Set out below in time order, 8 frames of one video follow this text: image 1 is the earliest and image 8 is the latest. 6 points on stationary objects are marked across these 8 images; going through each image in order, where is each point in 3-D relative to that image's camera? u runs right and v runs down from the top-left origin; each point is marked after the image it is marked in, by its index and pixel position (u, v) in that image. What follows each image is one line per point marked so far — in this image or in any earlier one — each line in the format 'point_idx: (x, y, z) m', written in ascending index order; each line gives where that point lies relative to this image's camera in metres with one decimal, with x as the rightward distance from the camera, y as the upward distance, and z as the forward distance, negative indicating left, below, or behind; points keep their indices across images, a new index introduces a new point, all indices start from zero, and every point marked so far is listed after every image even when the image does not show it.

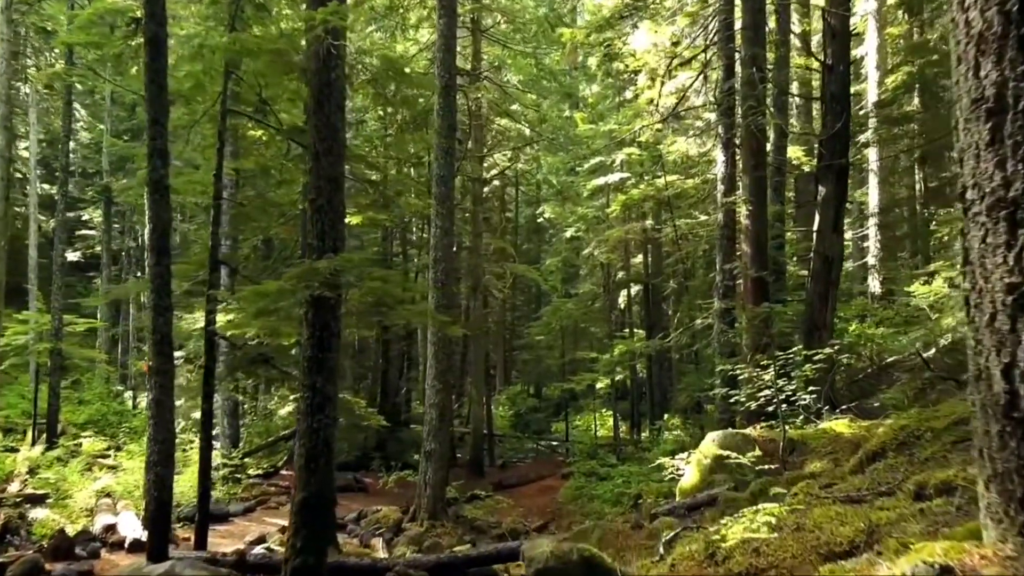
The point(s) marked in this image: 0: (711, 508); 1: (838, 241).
0: (+1.9, -2.1, +7.3) m
1: (+4.9, +0.7, +11.7) m
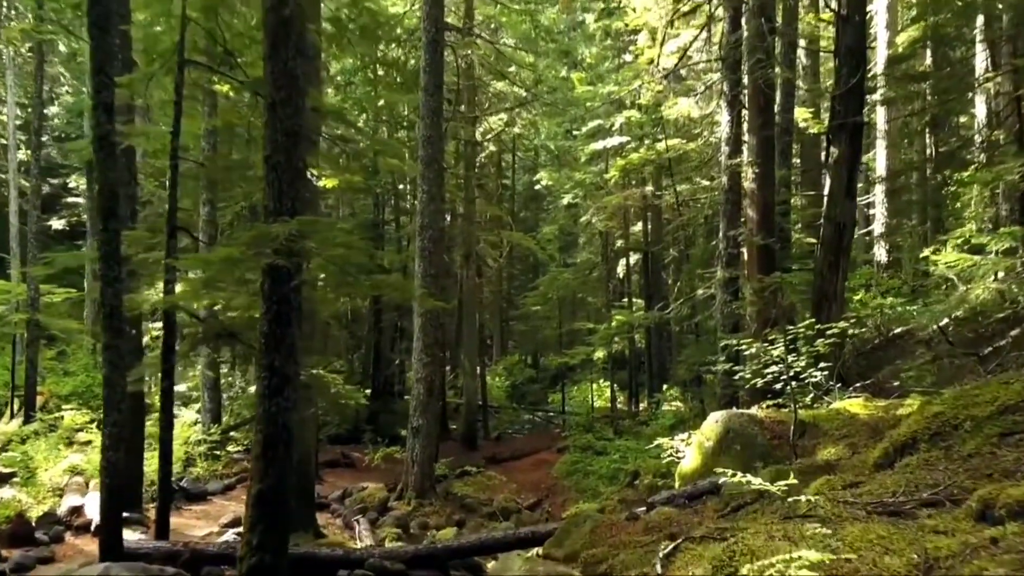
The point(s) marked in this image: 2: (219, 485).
0: (+1.7, -1.8, +6.7) m
1: (+4.8, +1.1, +11.0) m
2: (-5.0, -3.4, +13.3) m
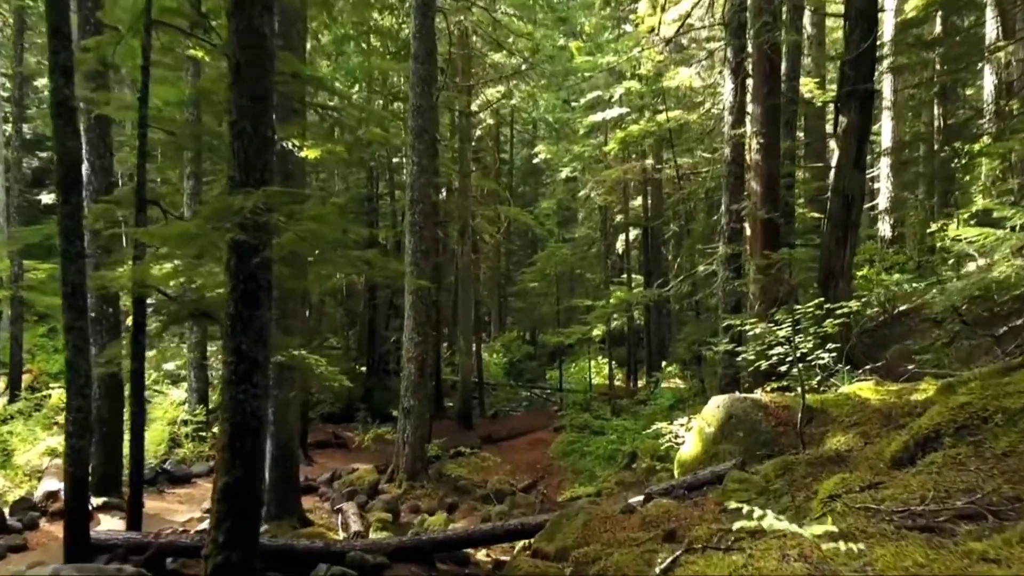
0: (+1.6, -1.6, +6.2) m
1: (+4.7, +1.5, +10.4) m
2: (-5.1, -3.0, +12.9) m
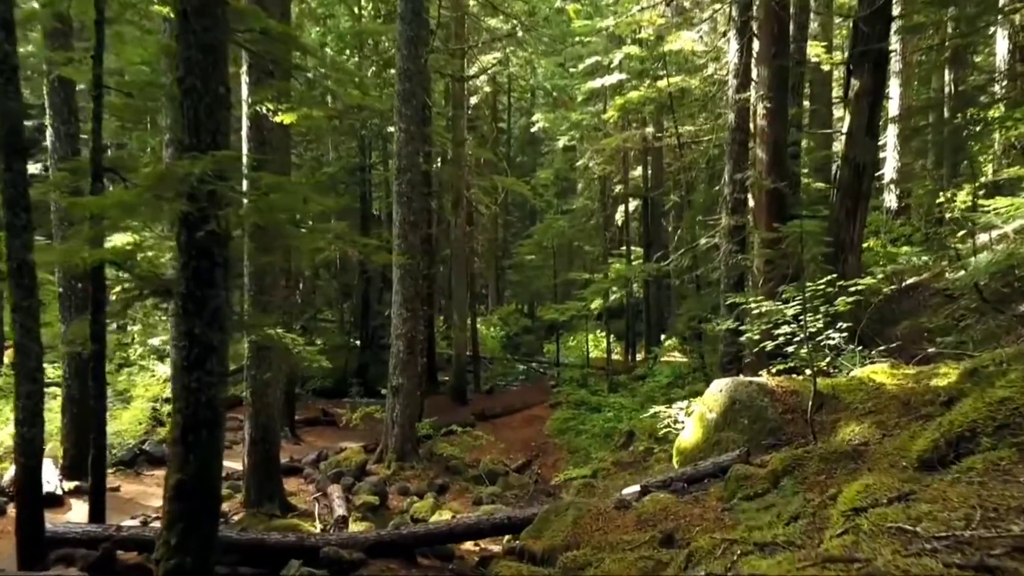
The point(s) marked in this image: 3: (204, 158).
0: (+1.5, -1.4, +5.8) m
1: (+4.6, +1.8, +9.8) m
2: (-5.3, -2.6, +12.5) m
3: (-1.9, +0.8, +4.7) m
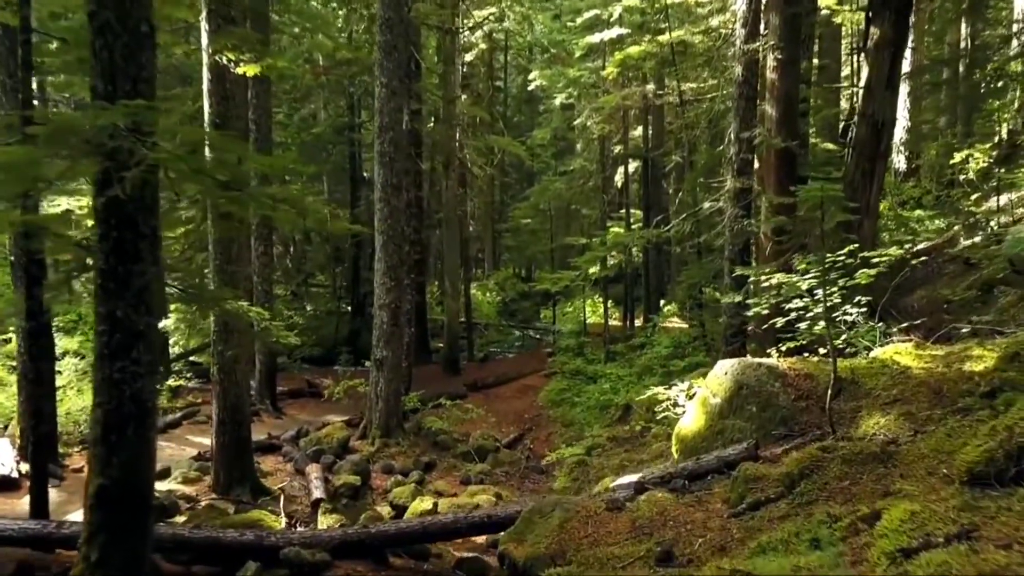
0: (+1.4, -1.3, +5.1) m
1: (+4.4, +2.2, +9.0) m
2: (-5.4, -2.1, +11.9) m
3: (-2.0, +0.9, +4.0) m
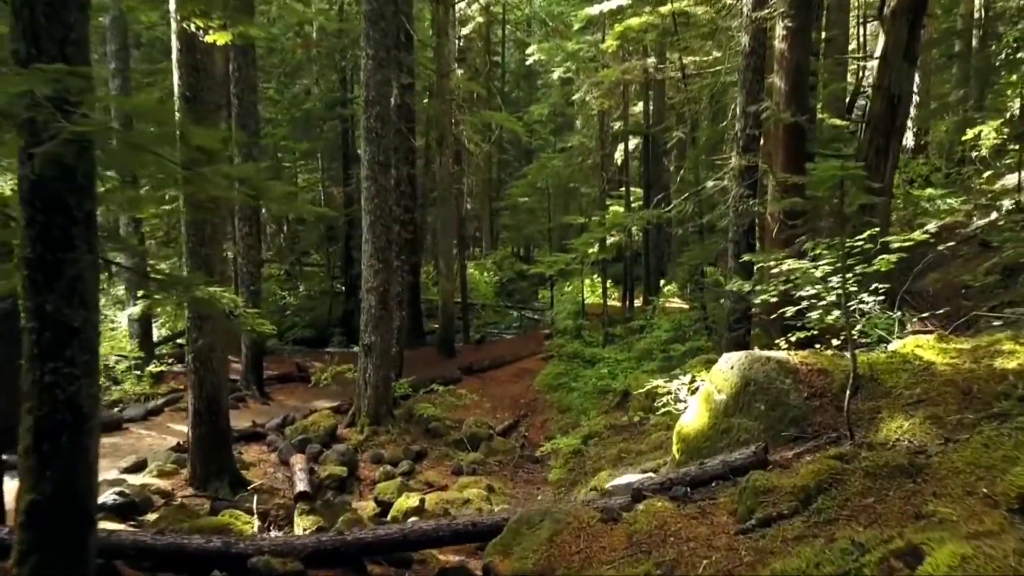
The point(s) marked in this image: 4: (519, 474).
0: (+1.3, -1.2, +4.6) m
1: (+4.3, +2.3, +8.5) m
2: (-5.5, -1.8, +11.4) m
3: (-2.1, +0.9, +3.4) m
4: (+0.1, -2.5, +10.5) m
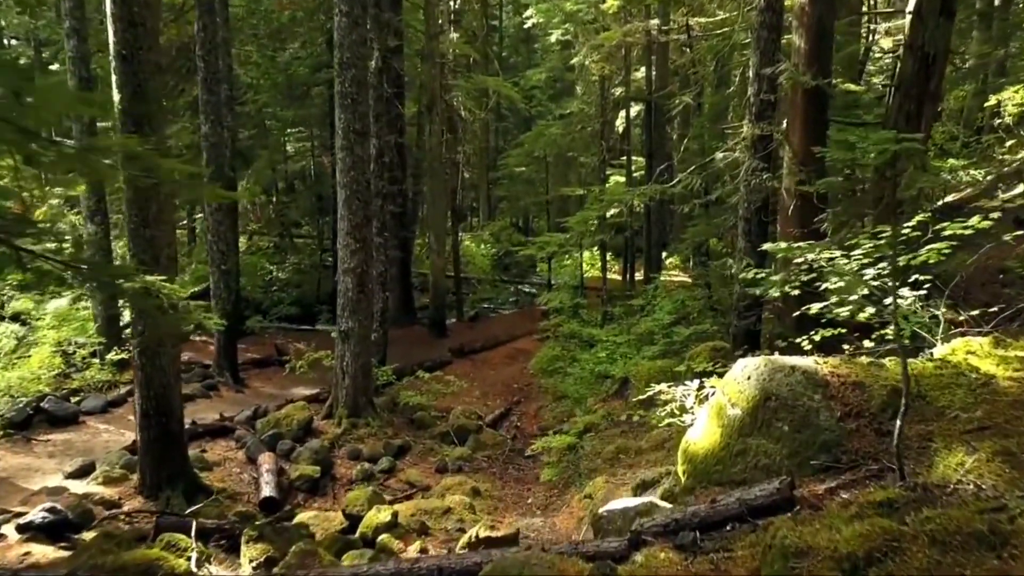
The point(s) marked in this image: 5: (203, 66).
0: (+1.2, -1.2, +3.8) m
1: (+4.2, +2.5, +7.4) m
2: (-5.6, -1.5, +10.6) m
3: (-2.3, +0.9, +2.5) m
4: (0.0, -2.3, +9.7) m
5: (-4.8, +3.4, +12.1) m
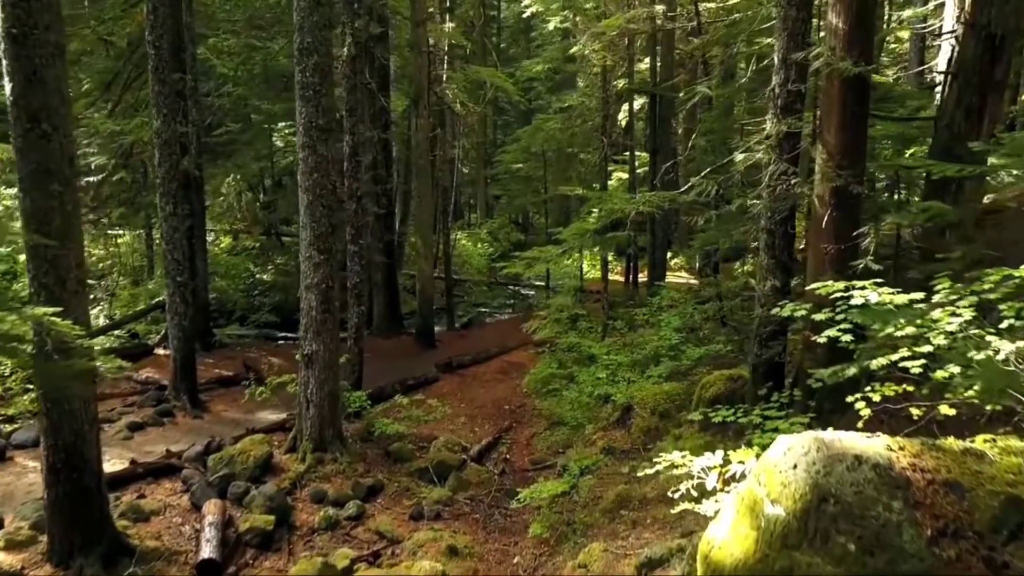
0: (+1.0, -1.5, +2.5) m
1: (+4.0, +2.2, +6.1) m
2: (-5.8, -1.7, +9.4) m
3: (-2.4, +0.6, +1.2) m
4: (-0.2, -2.5, +8.4) m
5: (-4.9, +3.3, +10.8) m
